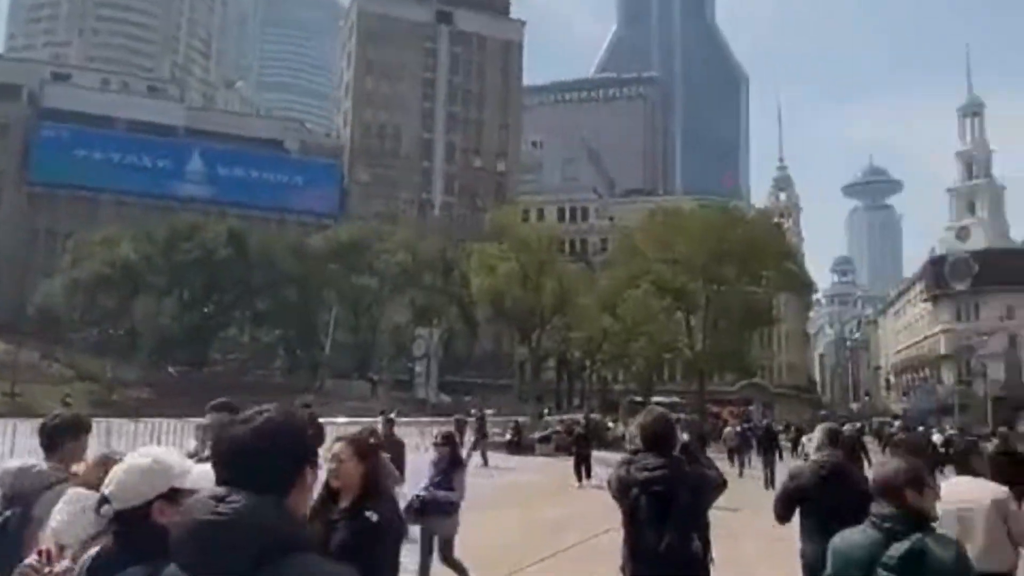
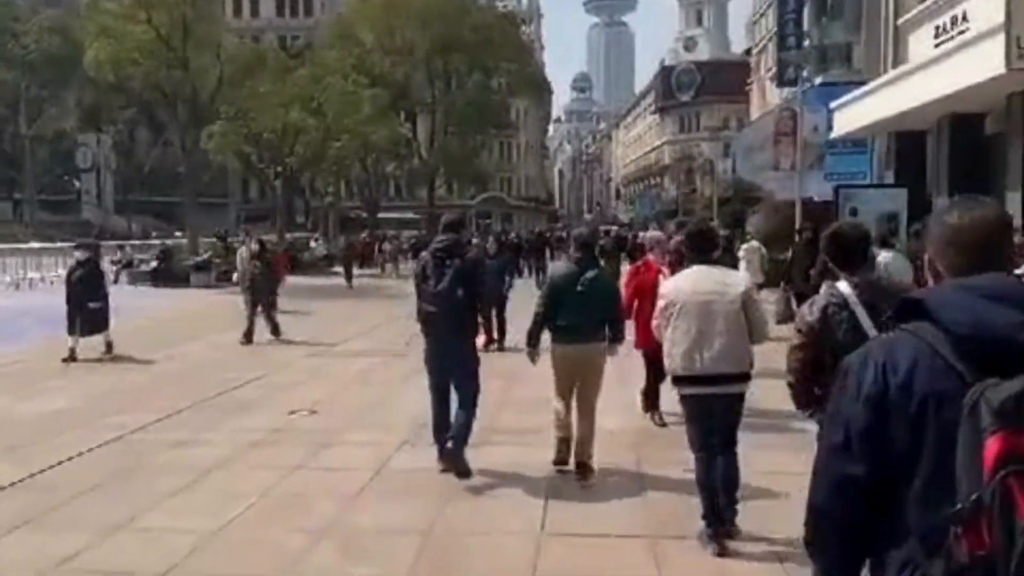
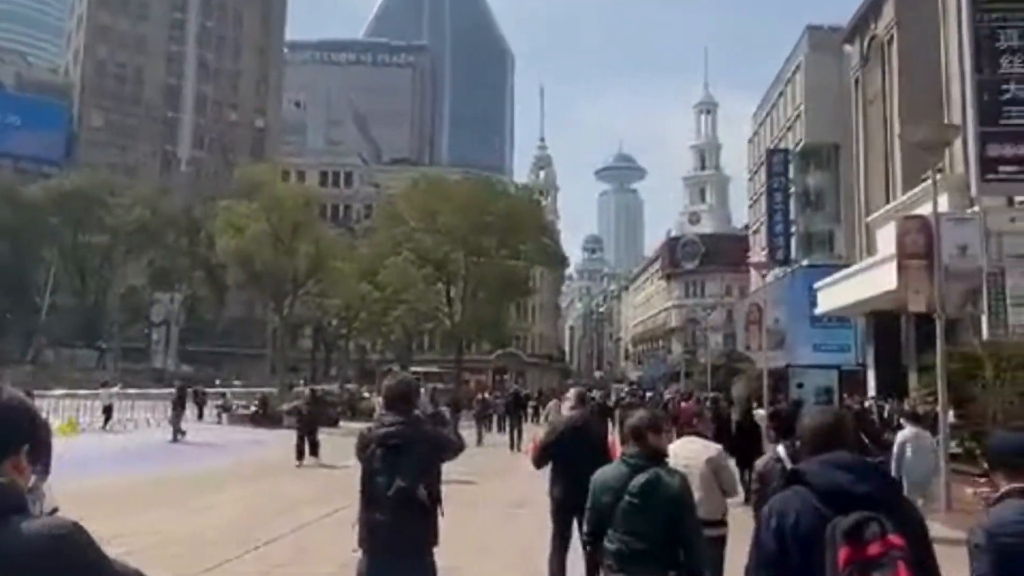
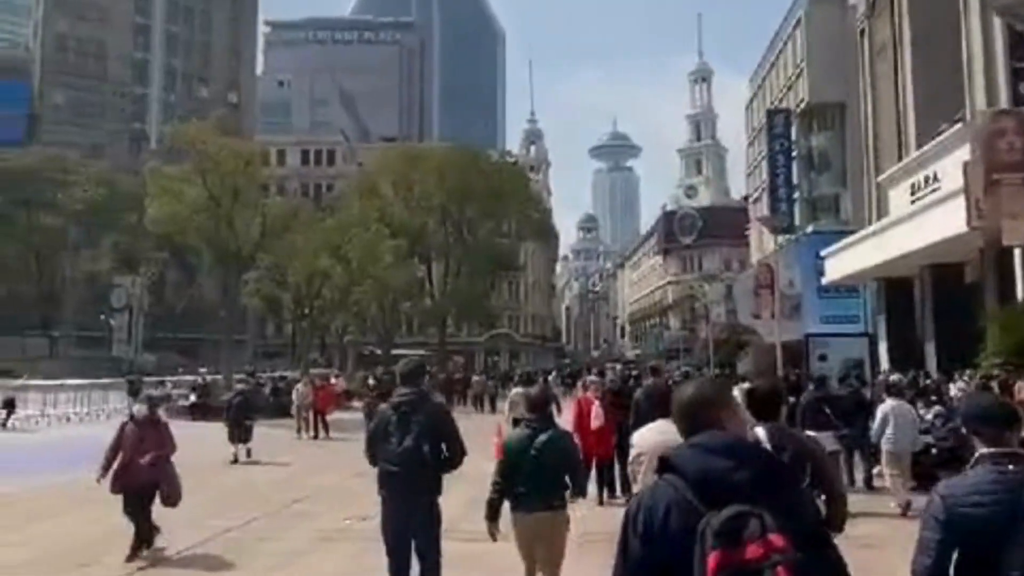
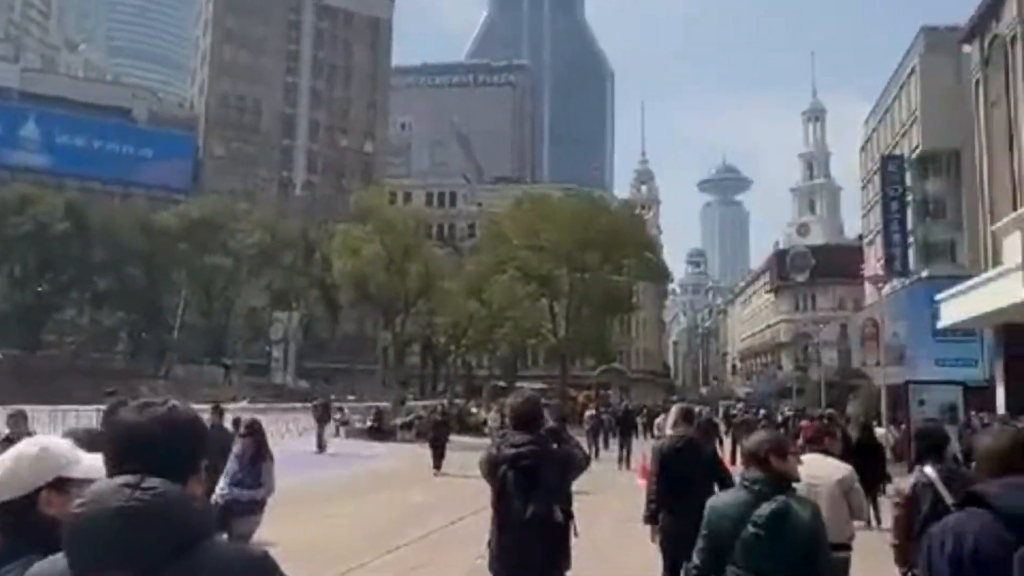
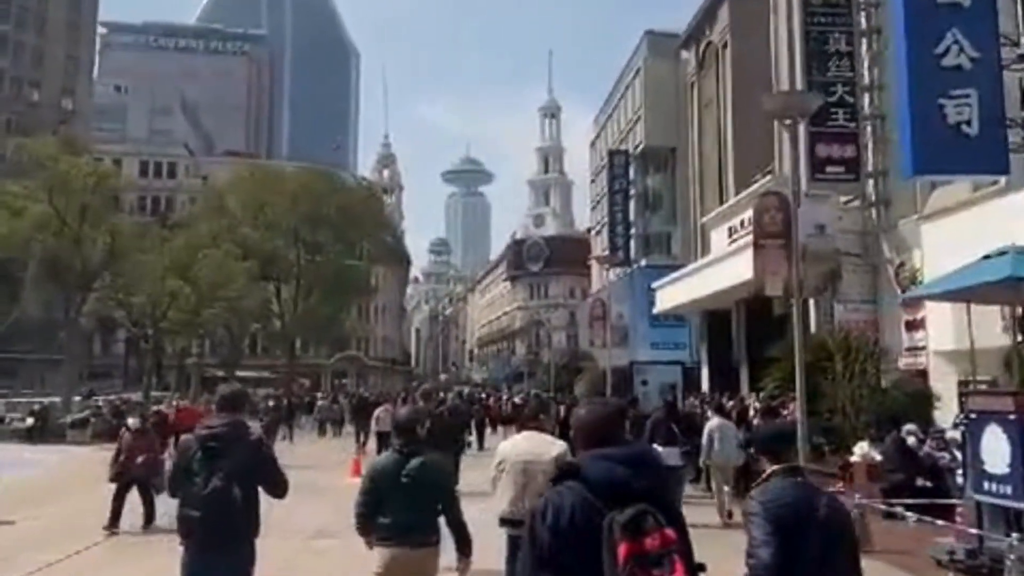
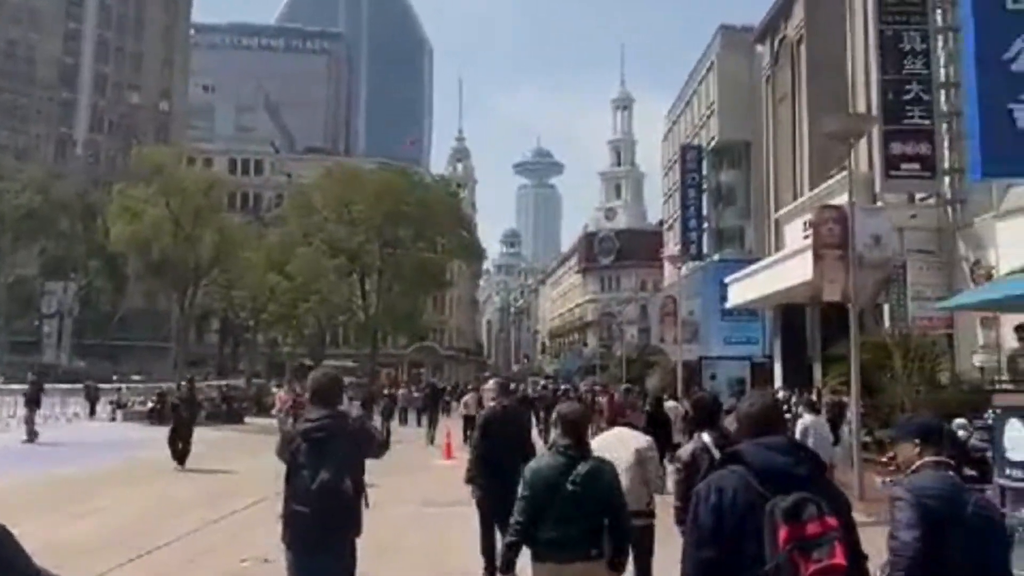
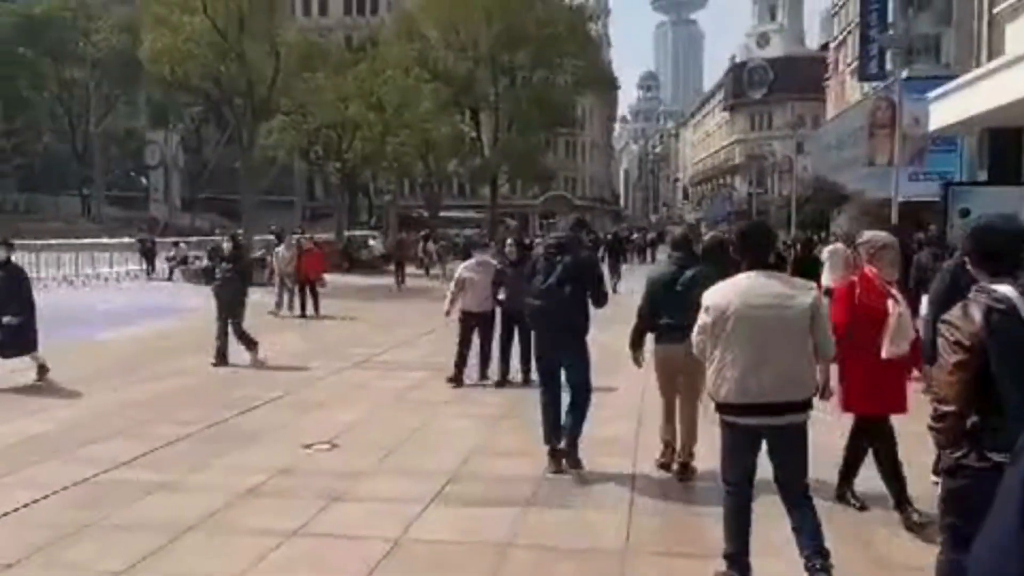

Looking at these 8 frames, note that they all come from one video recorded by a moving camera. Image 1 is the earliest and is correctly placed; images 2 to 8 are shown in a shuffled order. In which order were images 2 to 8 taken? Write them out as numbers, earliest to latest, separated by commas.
5, 3, 7, 6, 4, 2, 8
